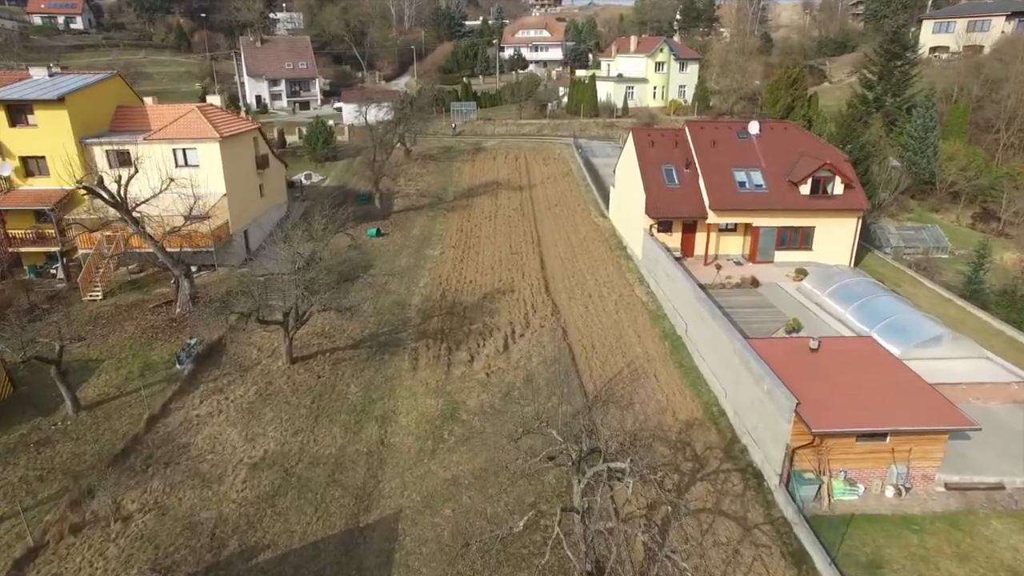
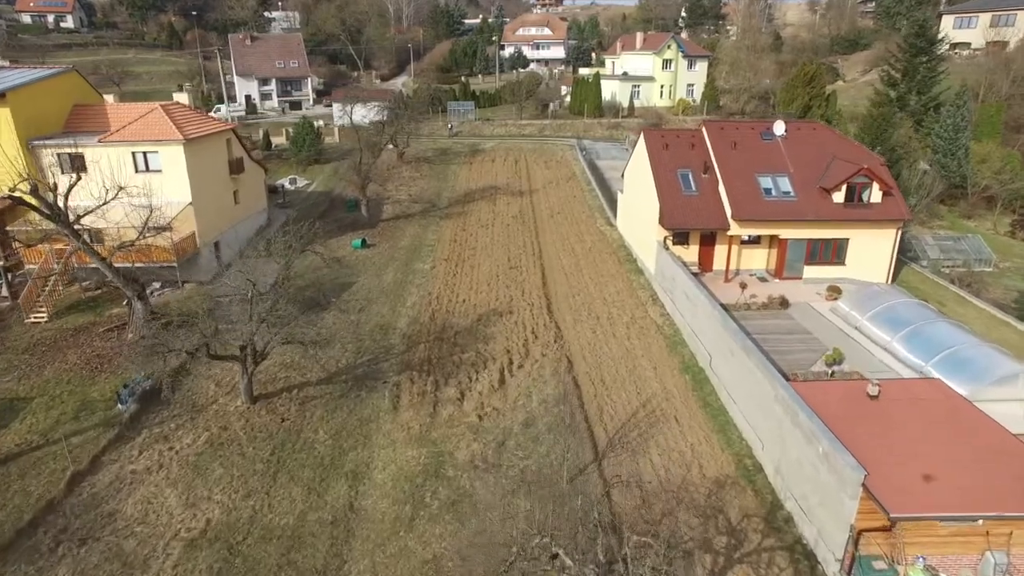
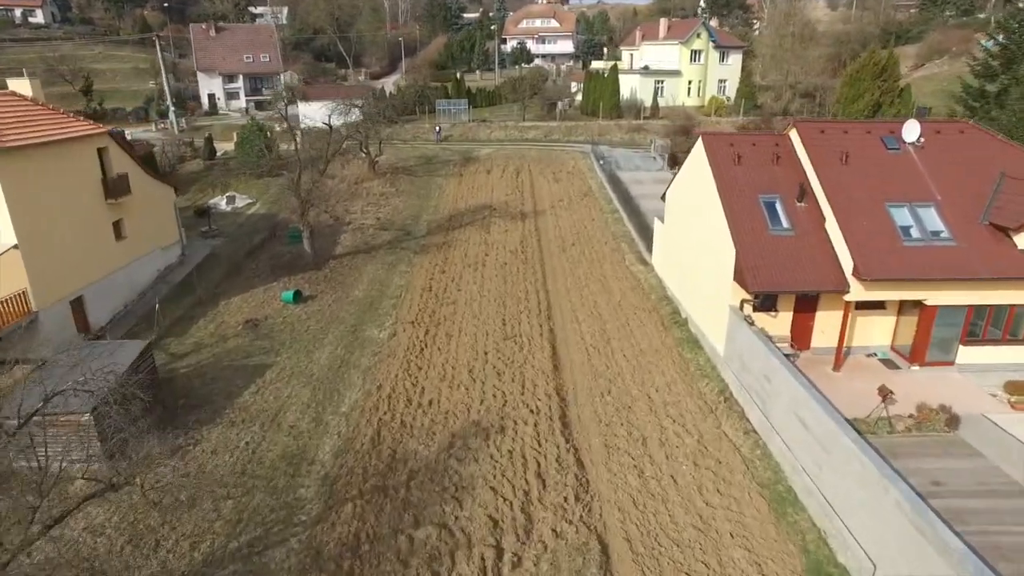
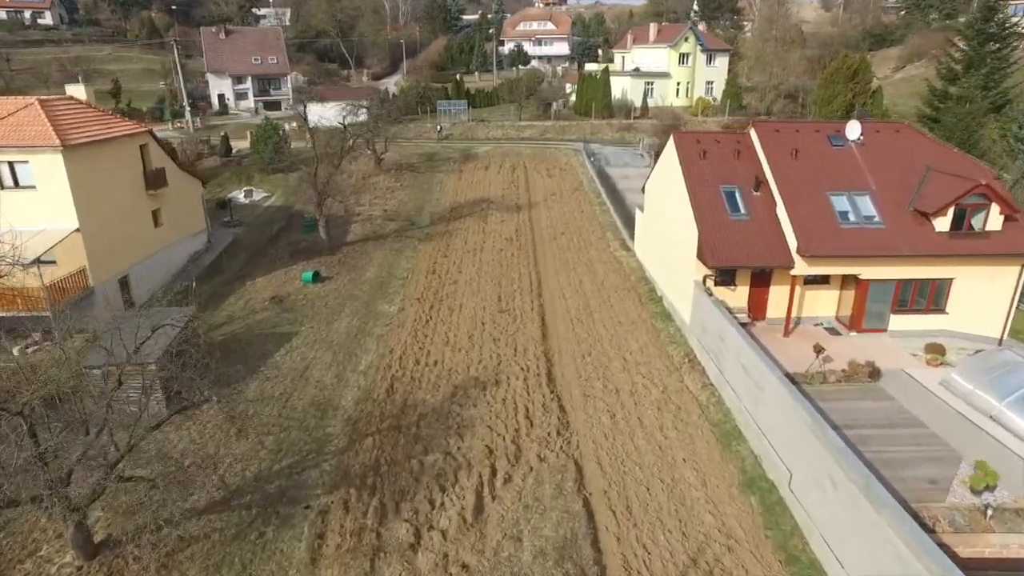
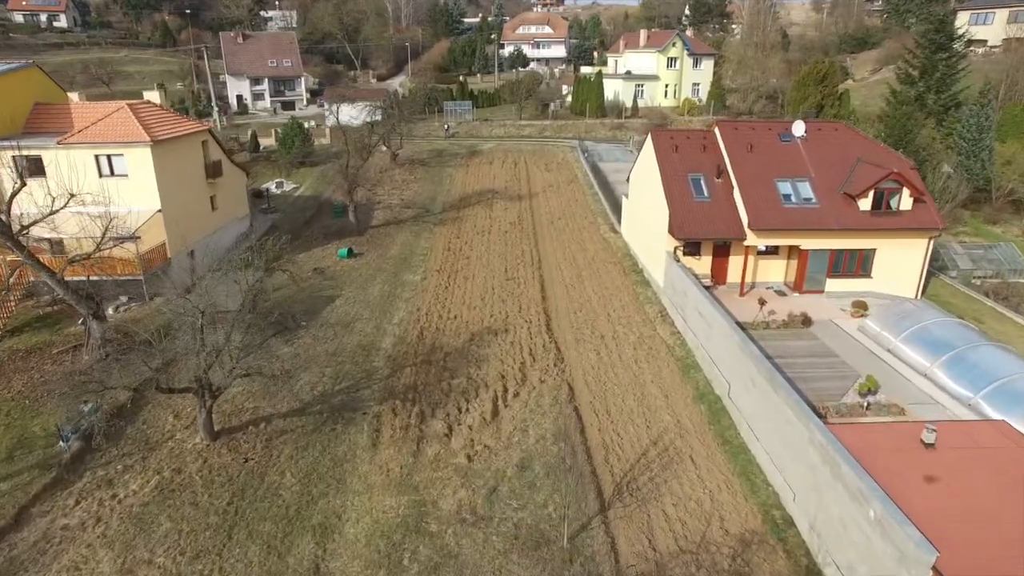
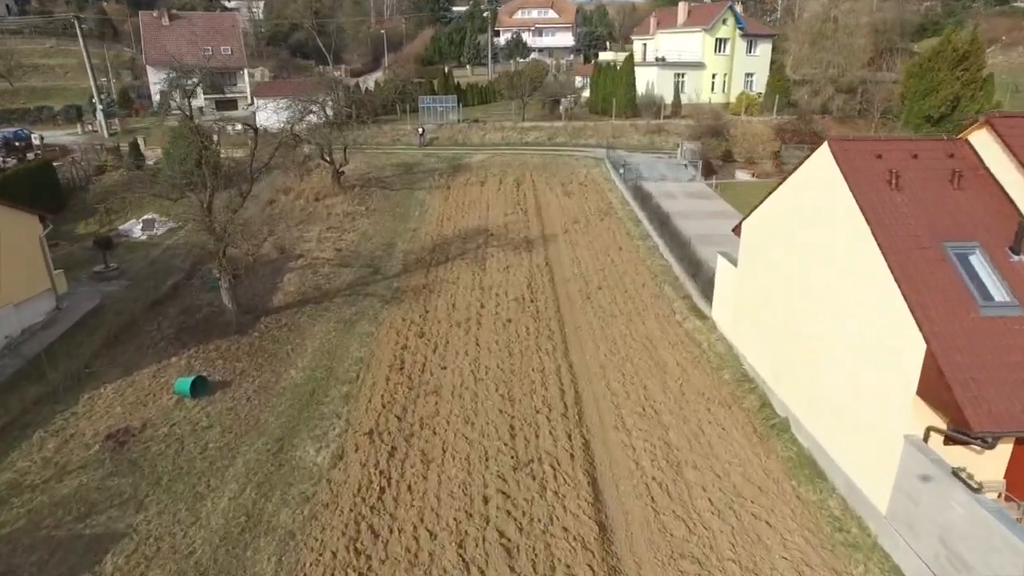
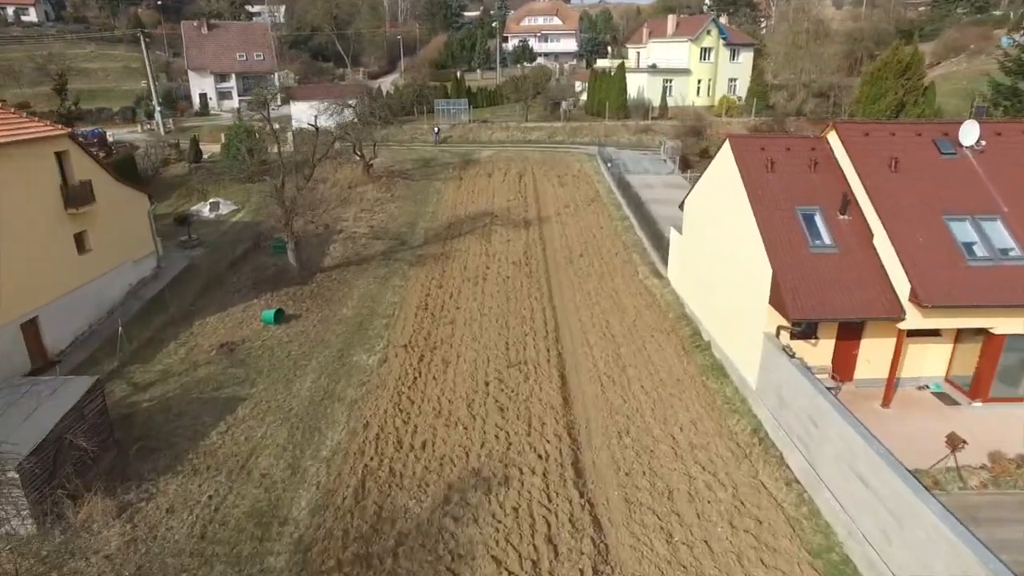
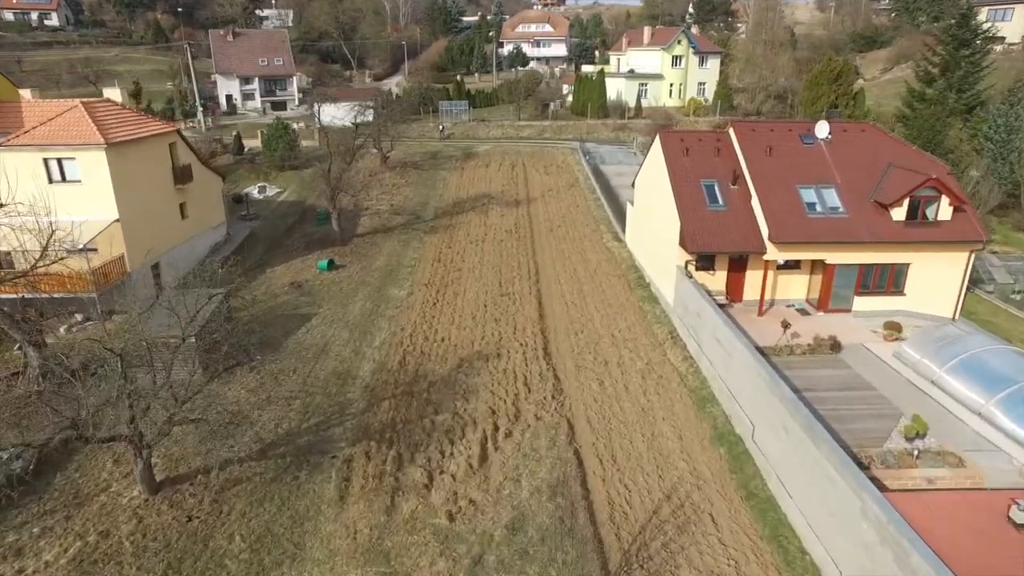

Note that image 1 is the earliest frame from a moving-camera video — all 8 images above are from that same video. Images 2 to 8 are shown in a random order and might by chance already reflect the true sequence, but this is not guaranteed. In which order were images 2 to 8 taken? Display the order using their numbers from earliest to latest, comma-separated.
2, 5, 8, 4, 3, 7, 6
